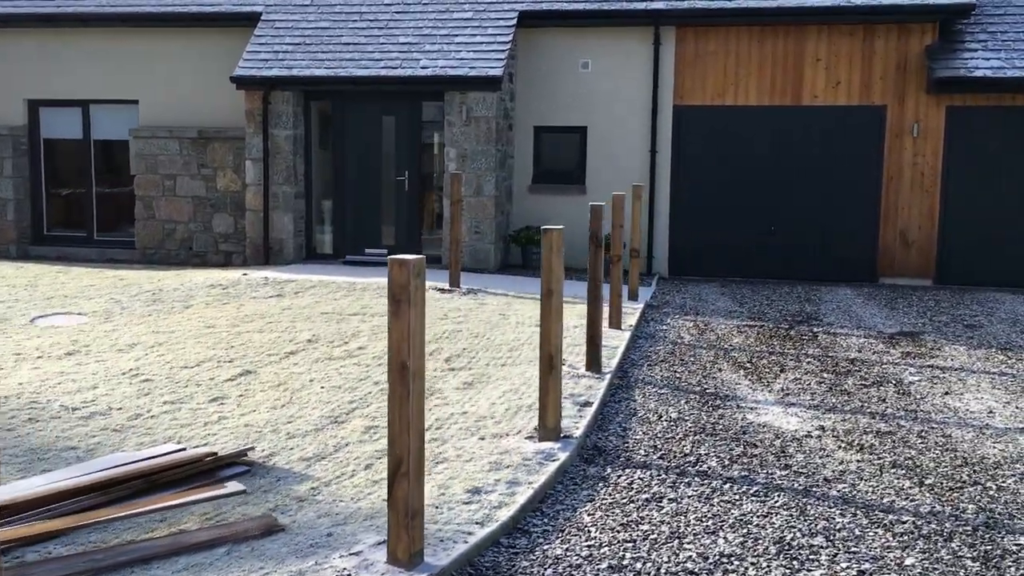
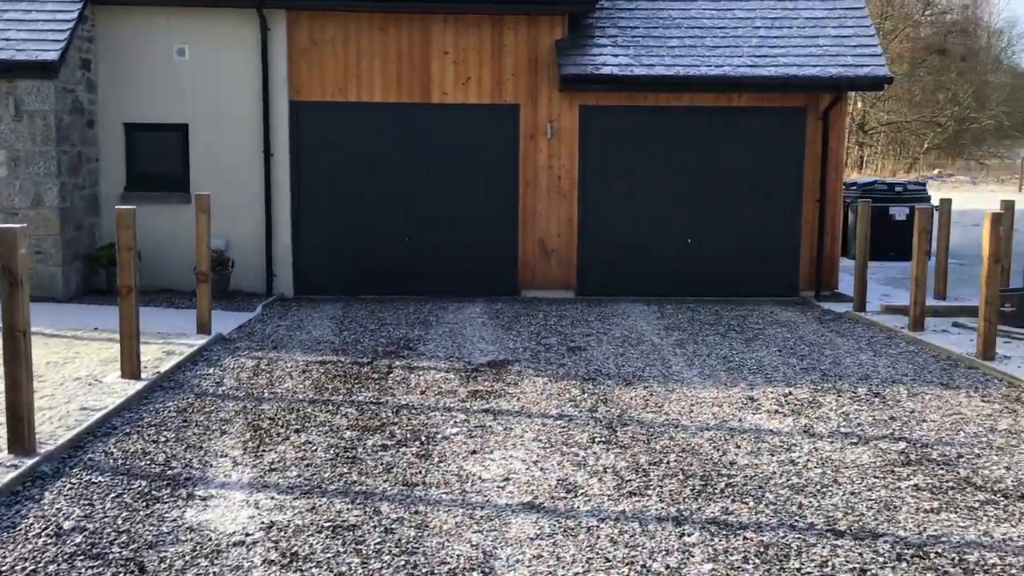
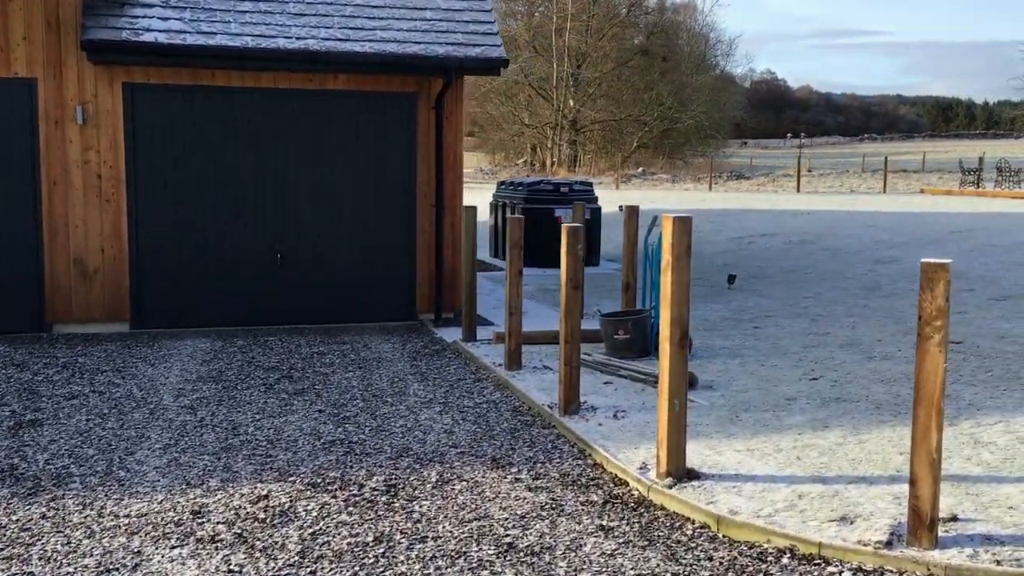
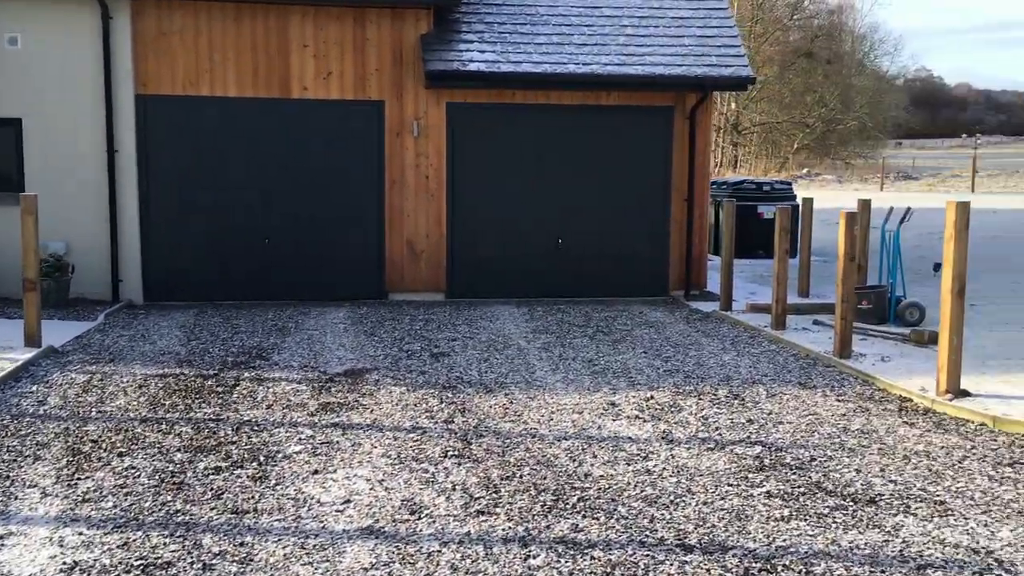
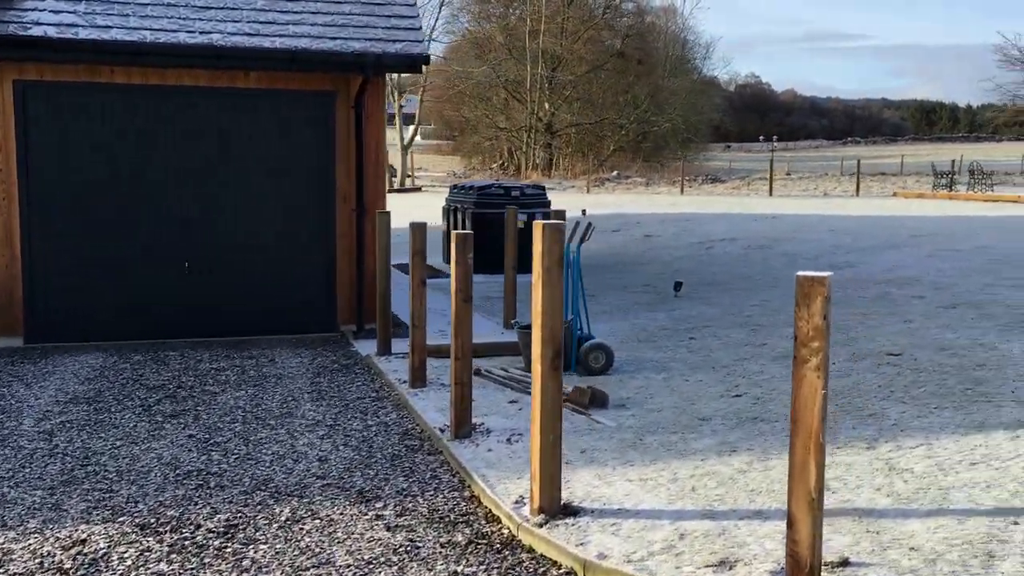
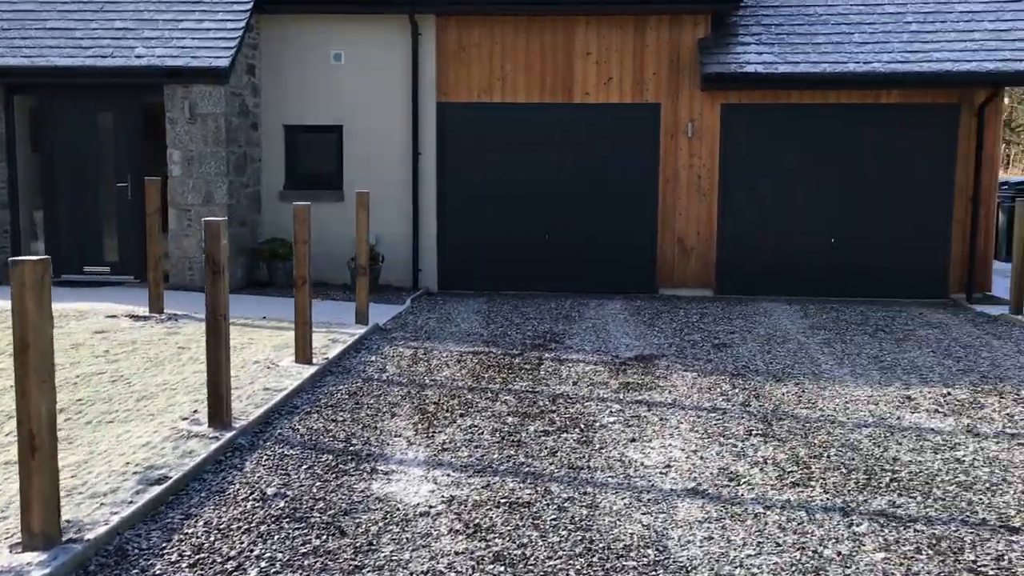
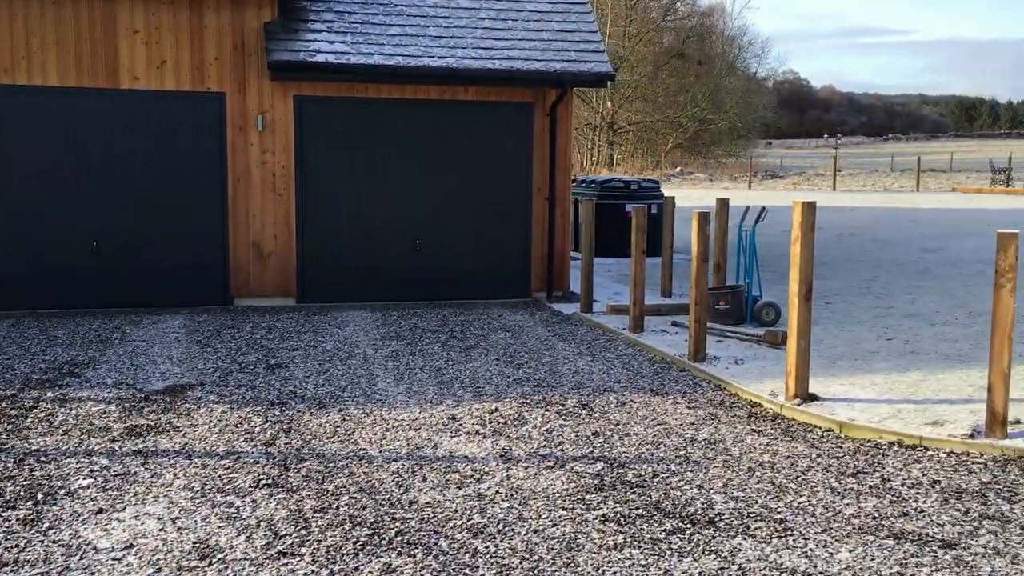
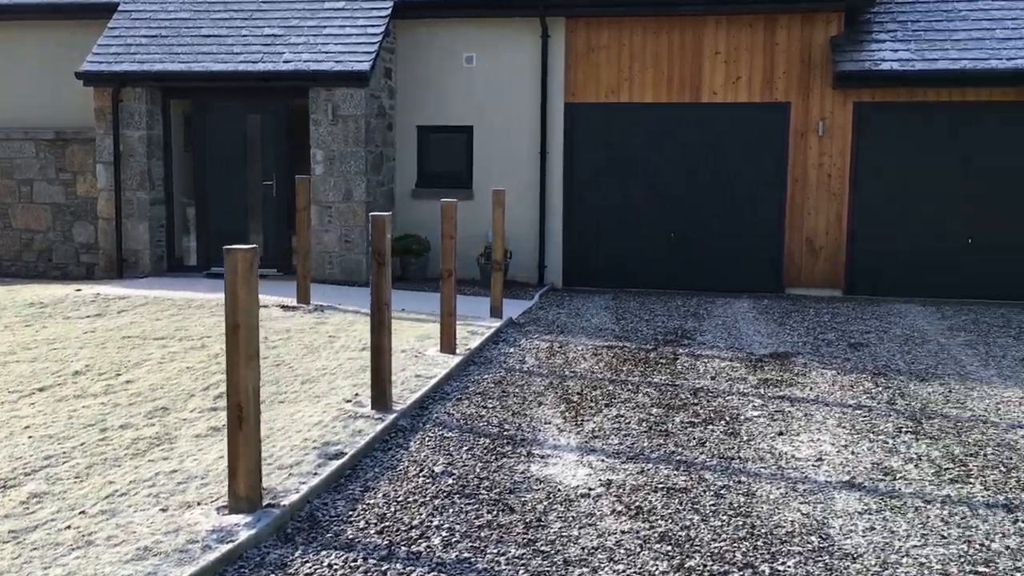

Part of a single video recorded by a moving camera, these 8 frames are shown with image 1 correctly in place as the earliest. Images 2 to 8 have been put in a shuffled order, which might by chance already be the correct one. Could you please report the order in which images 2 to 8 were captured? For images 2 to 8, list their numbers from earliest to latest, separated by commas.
8, 6, 2, 4, 7, 3, 5
